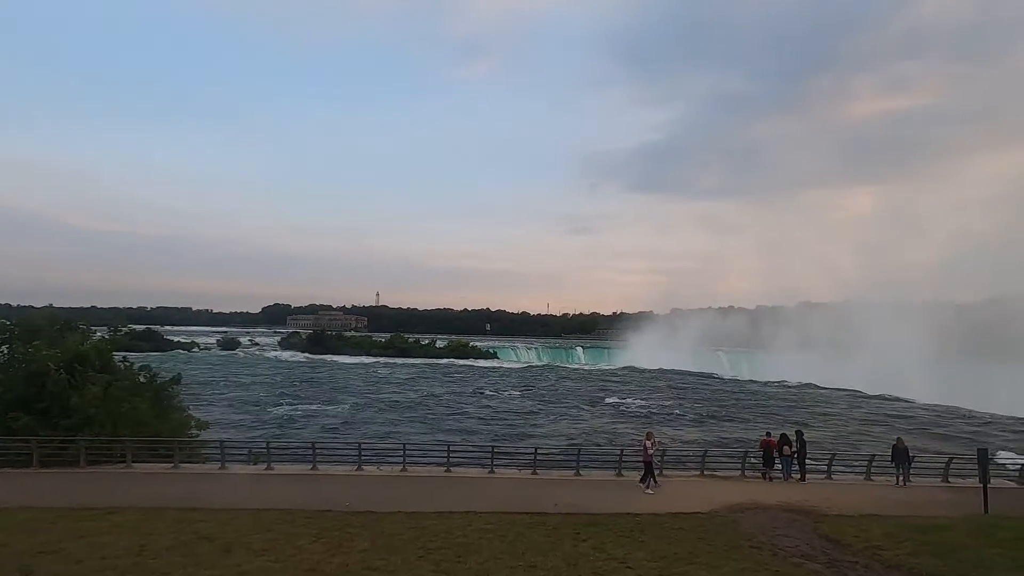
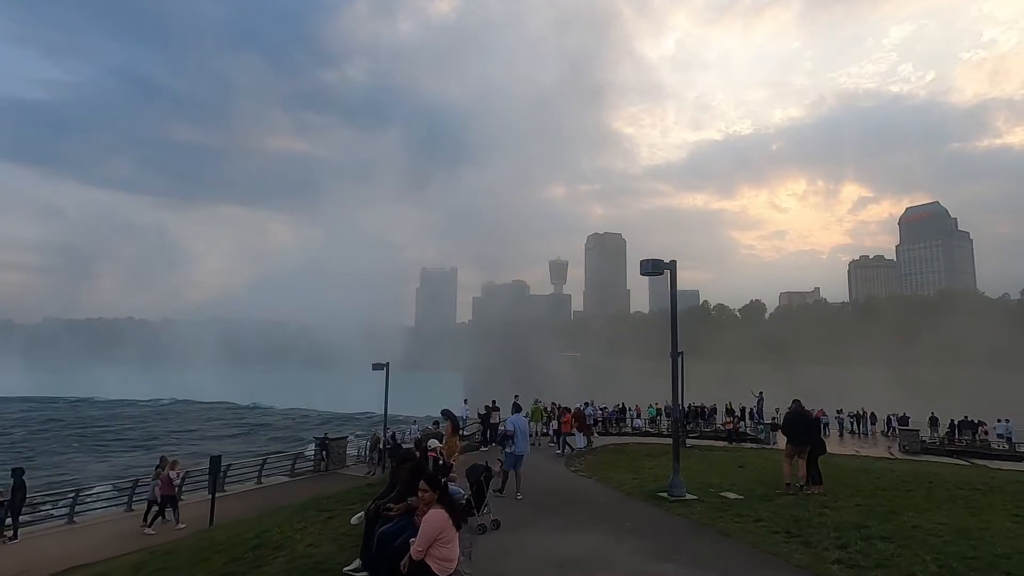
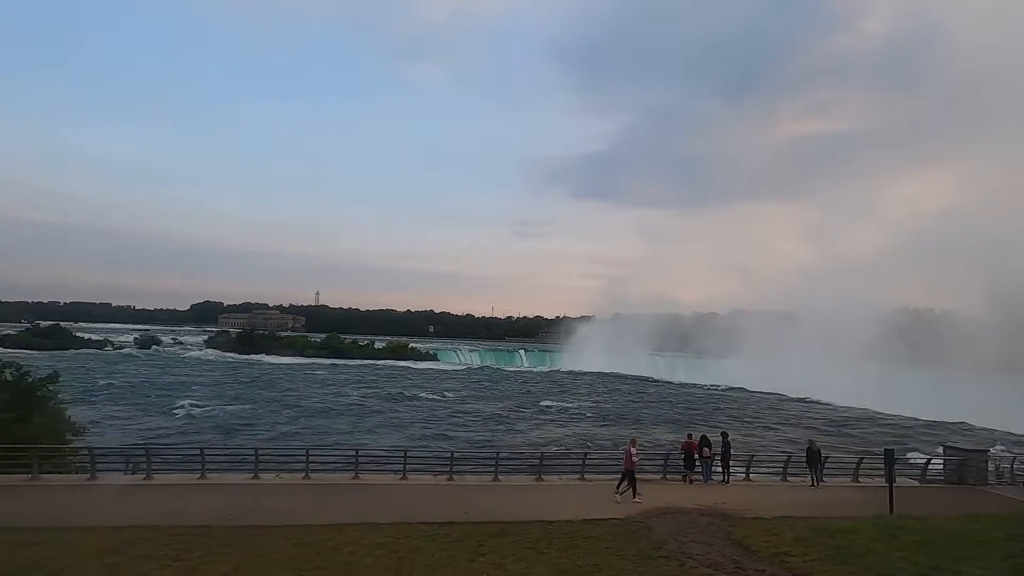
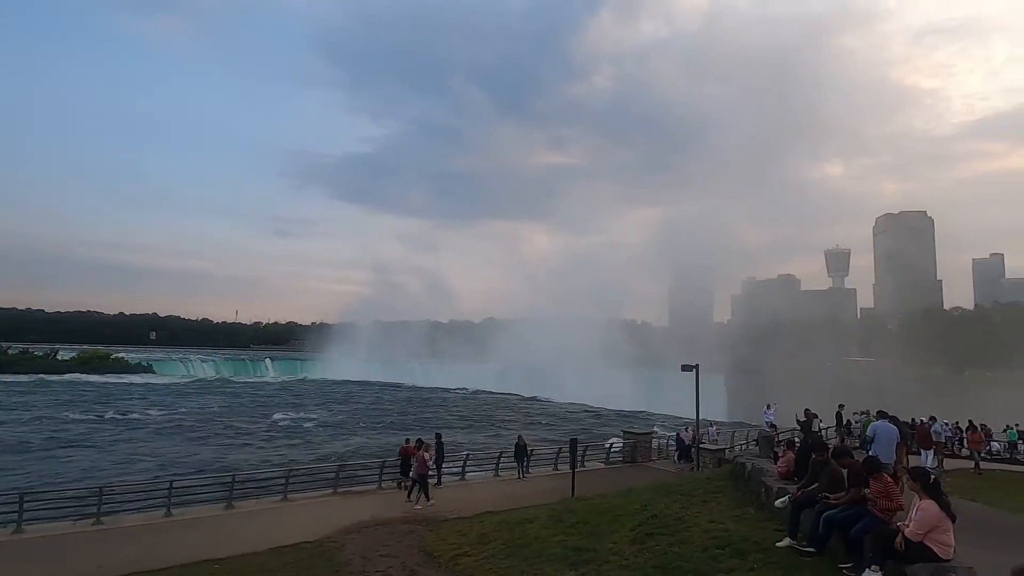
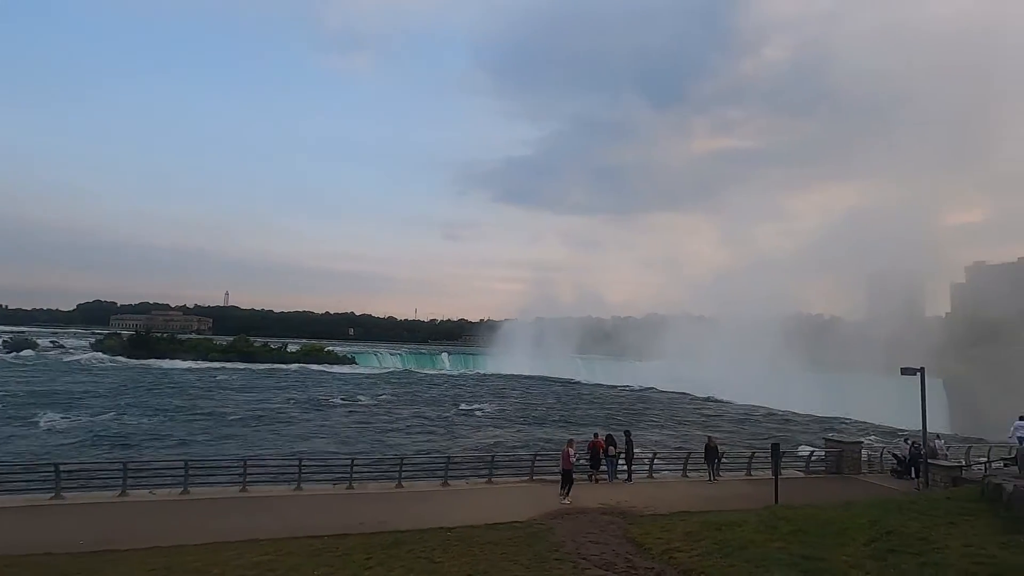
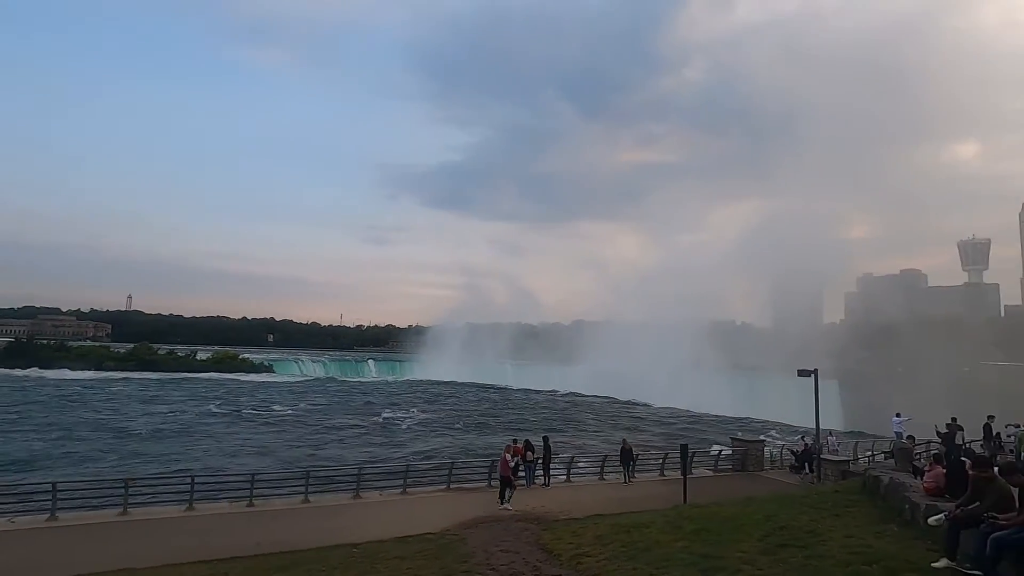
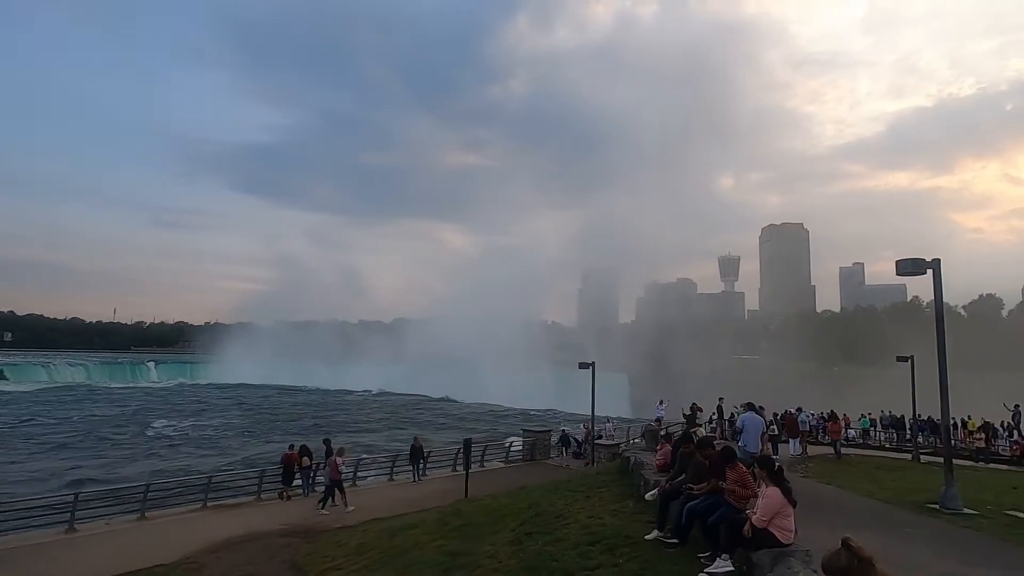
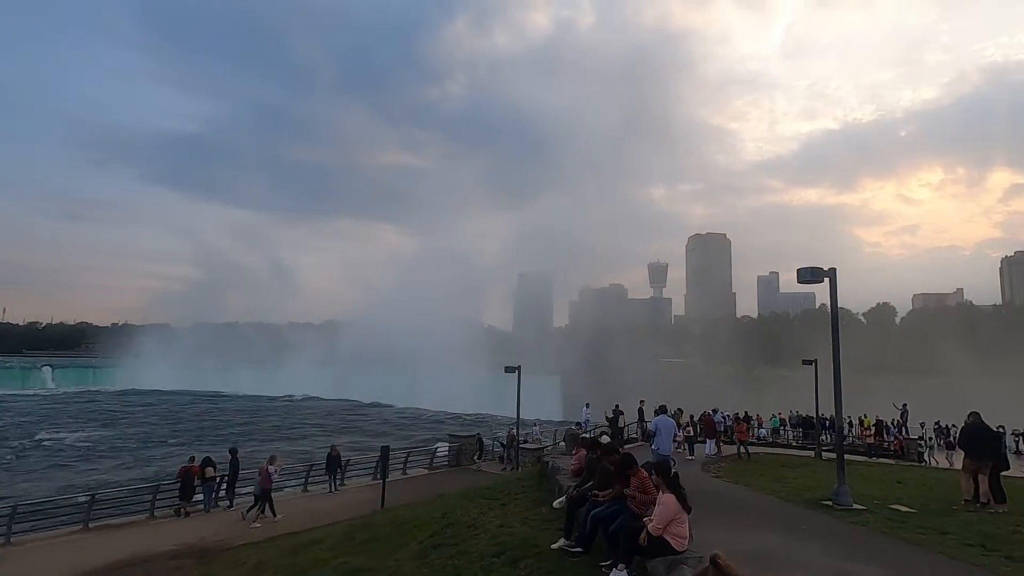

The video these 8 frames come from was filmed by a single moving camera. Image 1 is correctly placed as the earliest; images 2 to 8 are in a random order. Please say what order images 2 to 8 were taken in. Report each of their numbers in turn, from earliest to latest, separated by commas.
3, 5, 6, 4, 7, 8, 2
